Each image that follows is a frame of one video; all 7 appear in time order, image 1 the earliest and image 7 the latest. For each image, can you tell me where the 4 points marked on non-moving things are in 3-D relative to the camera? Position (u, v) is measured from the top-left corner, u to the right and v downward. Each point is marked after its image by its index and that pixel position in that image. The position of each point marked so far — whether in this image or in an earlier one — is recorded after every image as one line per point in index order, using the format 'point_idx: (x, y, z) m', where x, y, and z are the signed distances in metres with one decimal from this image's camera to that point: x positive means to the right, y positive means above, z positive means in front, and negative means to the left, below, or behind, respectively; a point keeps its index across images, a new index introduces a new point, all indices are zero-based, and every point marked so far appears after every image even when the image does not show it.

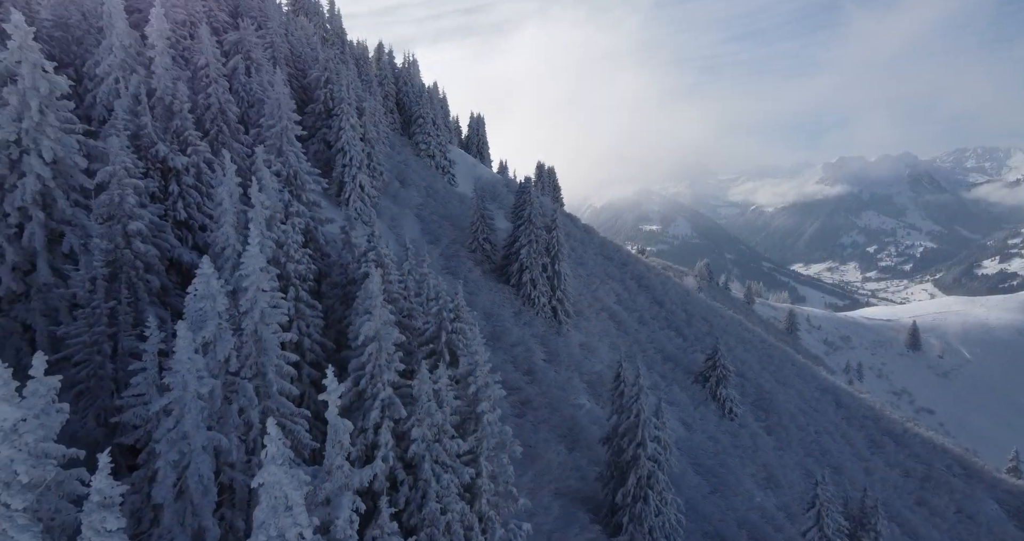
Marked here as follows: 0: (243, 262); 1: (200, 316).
0: (-7.3, +0.3, +18.3) m
1: (-7.8, -1.2, +16.8) m
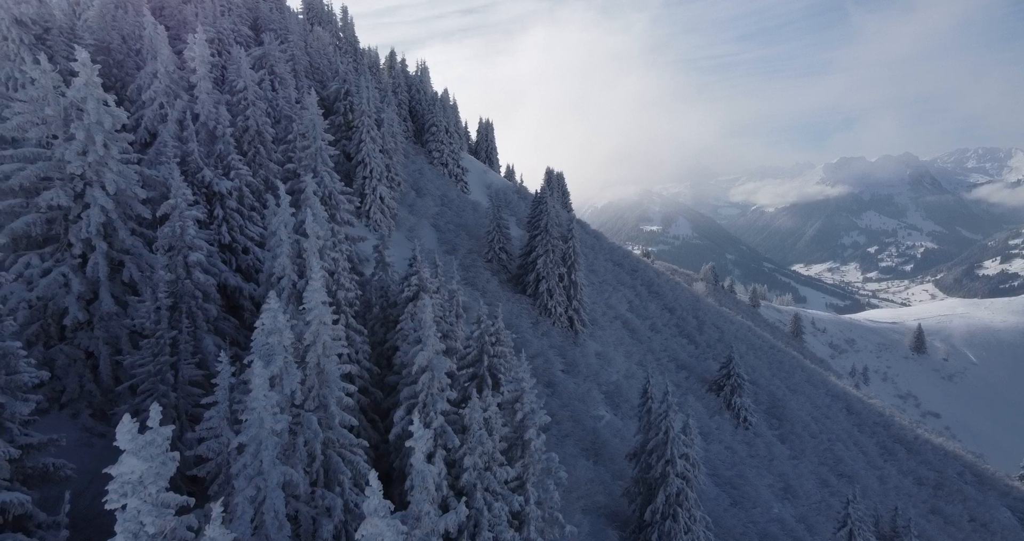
0: (-5.8, -0.7, +18.8) m
1: (-6.3, -2.1, +17.4) m
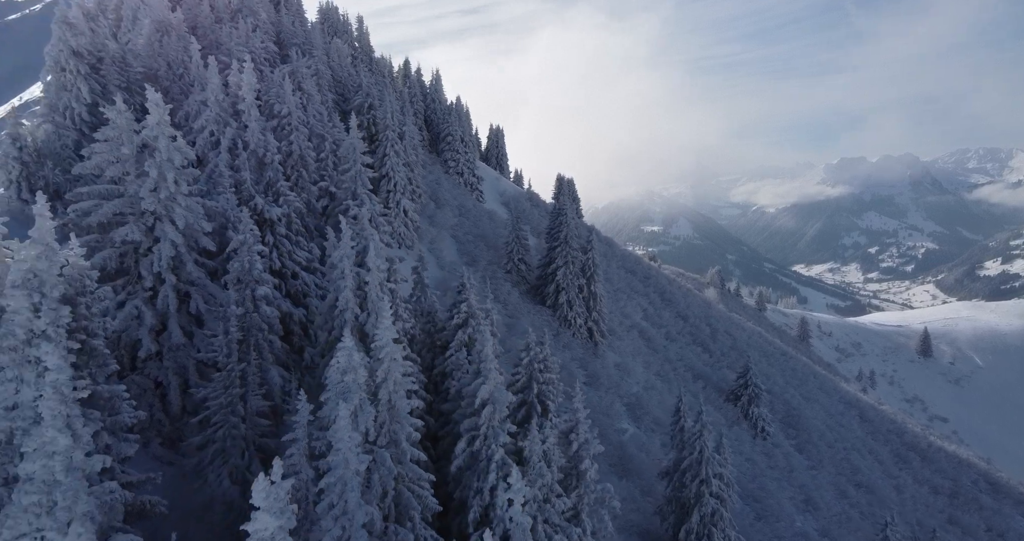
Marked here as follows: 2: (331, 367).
0: (-3.9, -1.8, +19.4) m
1: (-4.5, -3.2, +17.9) m
2: (-4.9, -2.7, +18.2) m
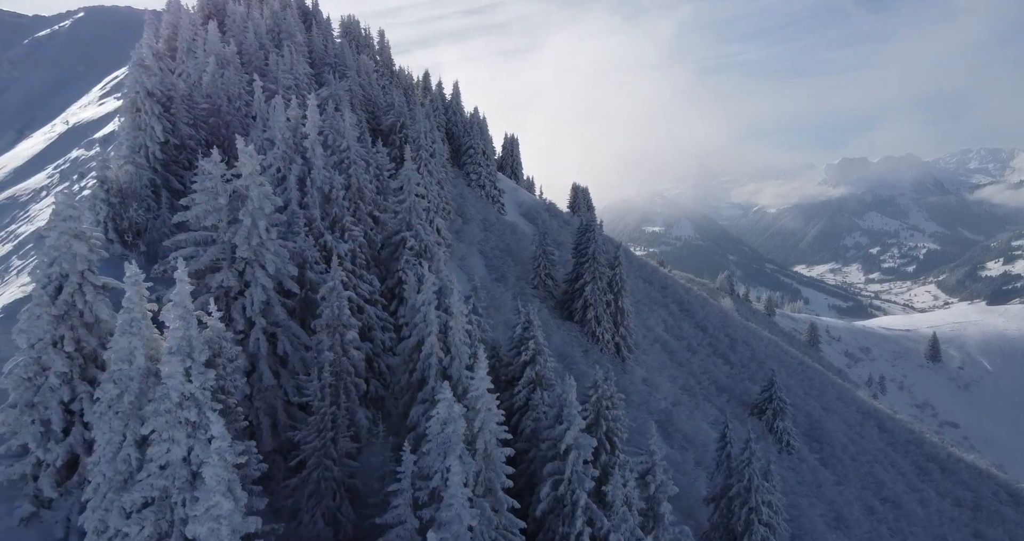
0: (-1.2, -3.4, +20.0) m
1: (-1.8, -4.7, +18.6) m
2: (-2.3, -4.2, +18.9) m
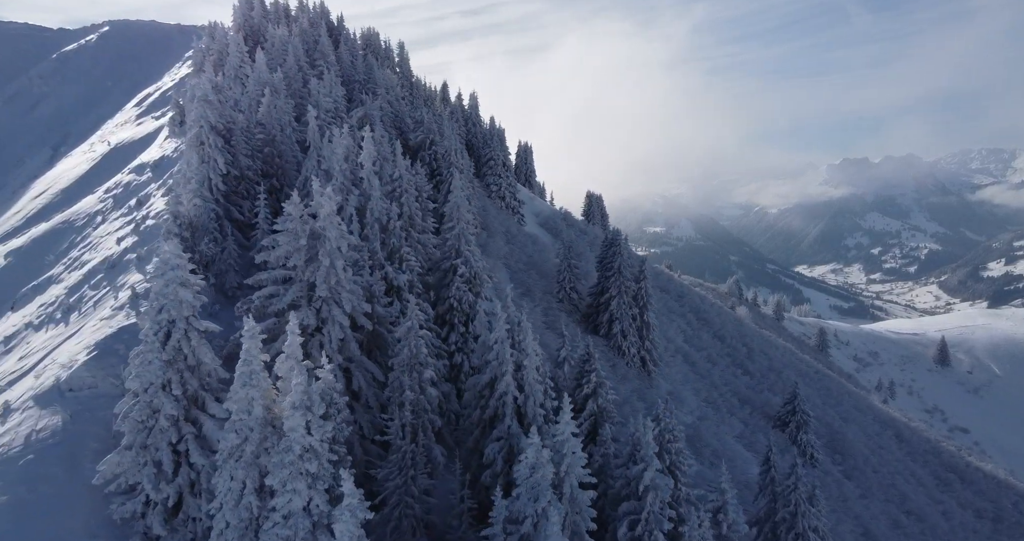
0: (+1.4, -4.7, +20.4) m
1: (+0.6, -6.0, +18.9) m
2: (+0.2, -5.5, +19.3) m
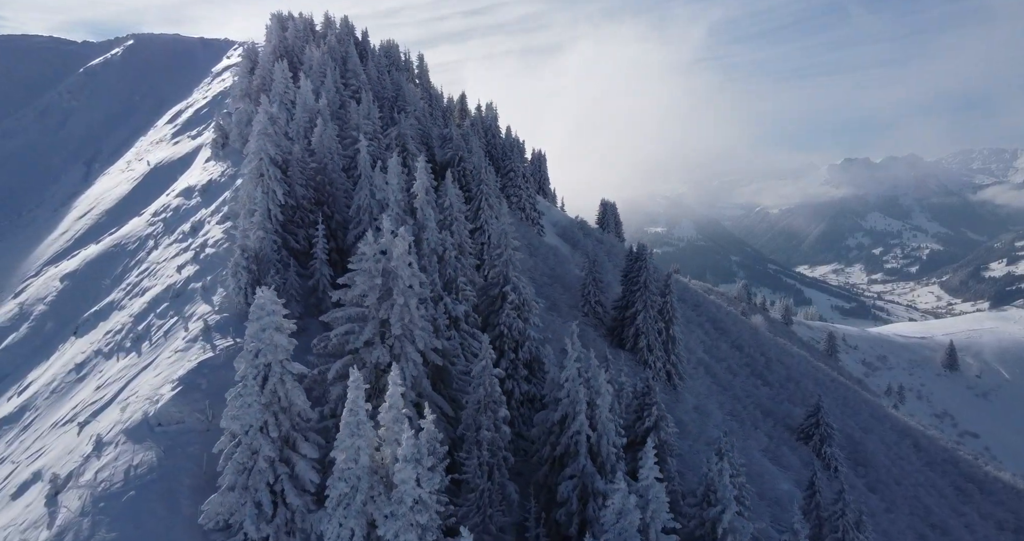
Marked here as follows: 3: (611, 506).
0: (+3.9, -6.1, +20.6) m
1: (+3.1, -7.4, +19.1) m
2: (+2.7, -6.9, +19.6) m
3: (+2.8, -6.7, +19.2) m
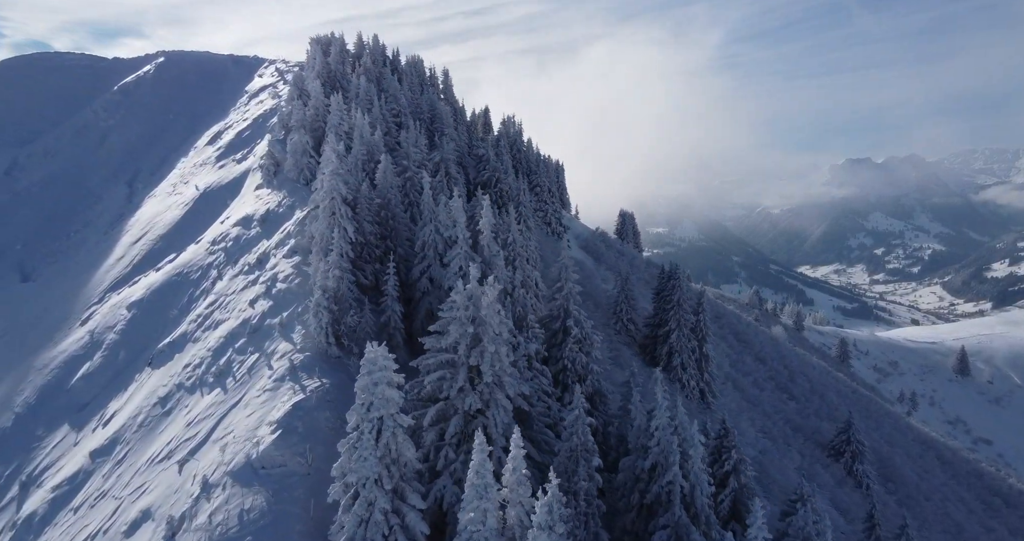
0: (+7.2, -7.9, +20.6) m
1: (+6.3, -9.1, +19.2) m
2: (+6.0, -8.7, +19.7) m
3: (+6.1, -8.5, +19.3) m
